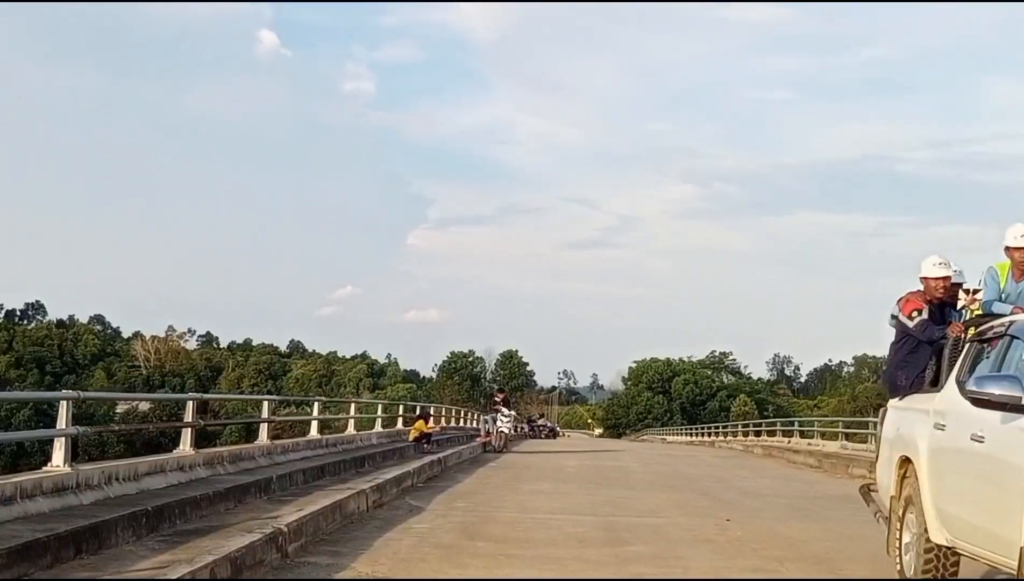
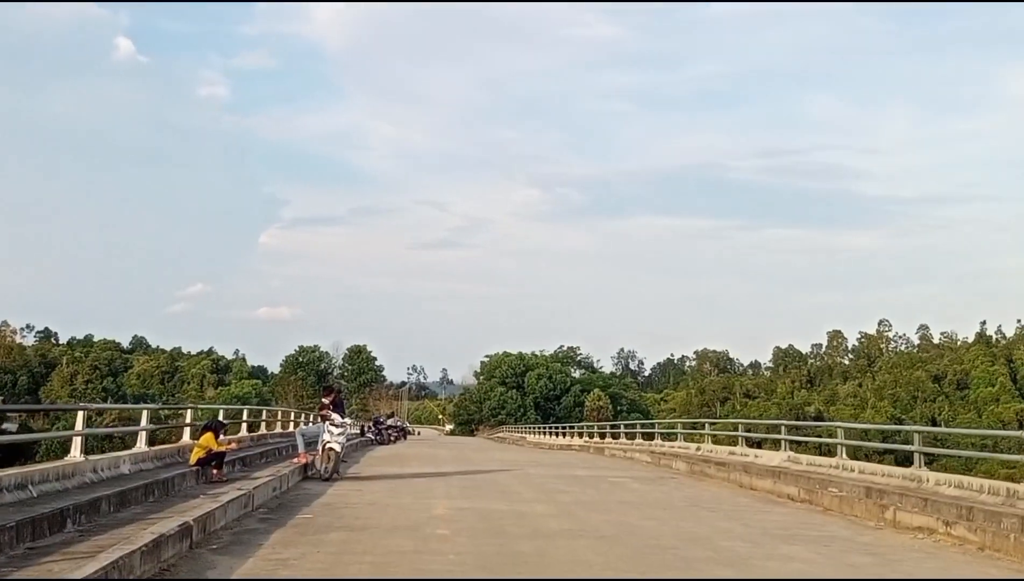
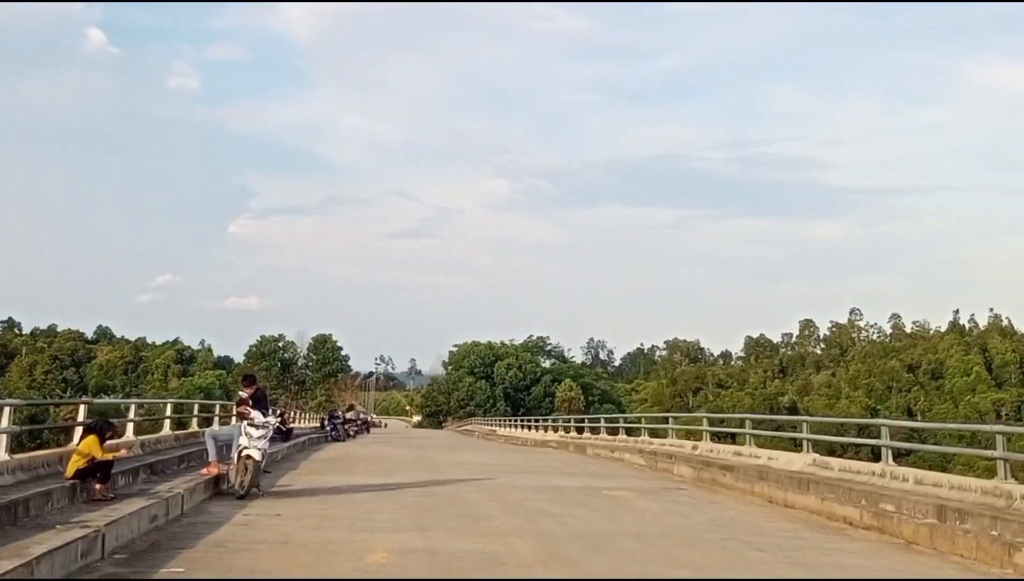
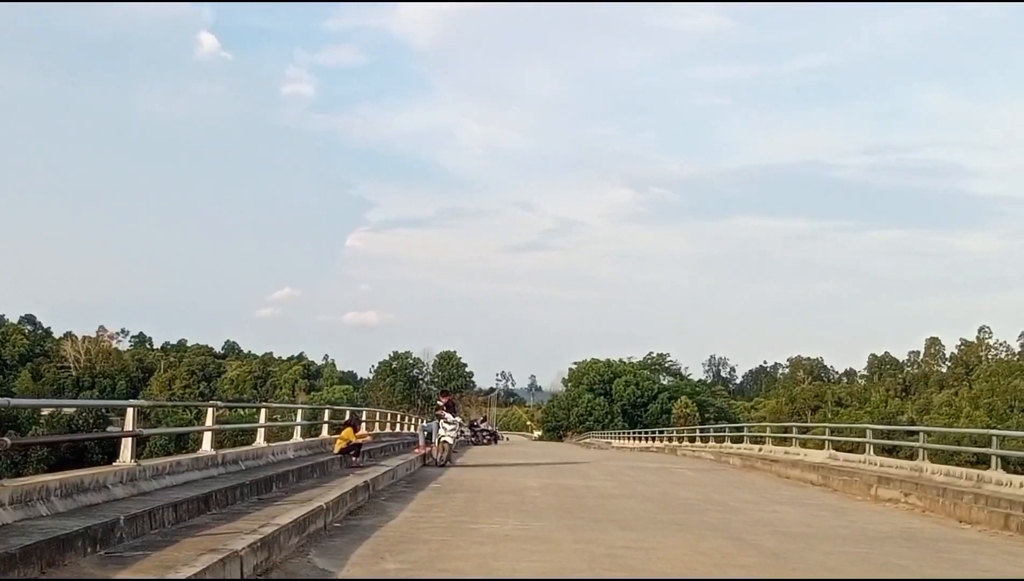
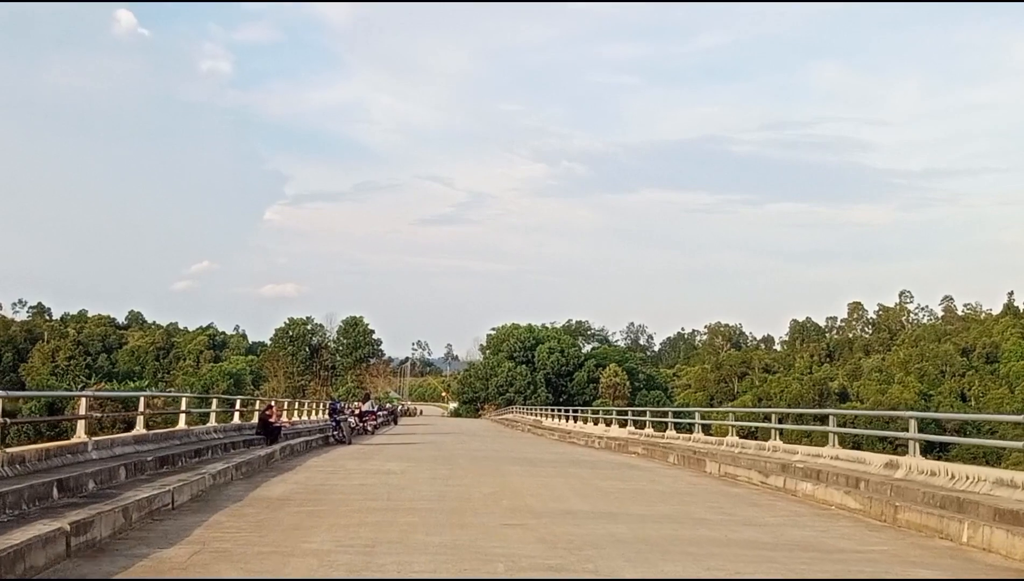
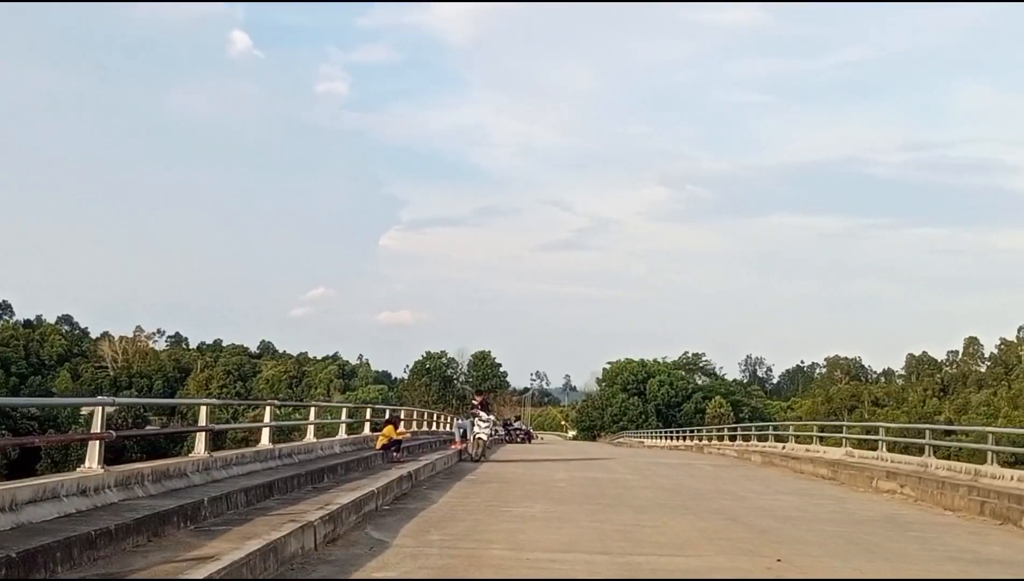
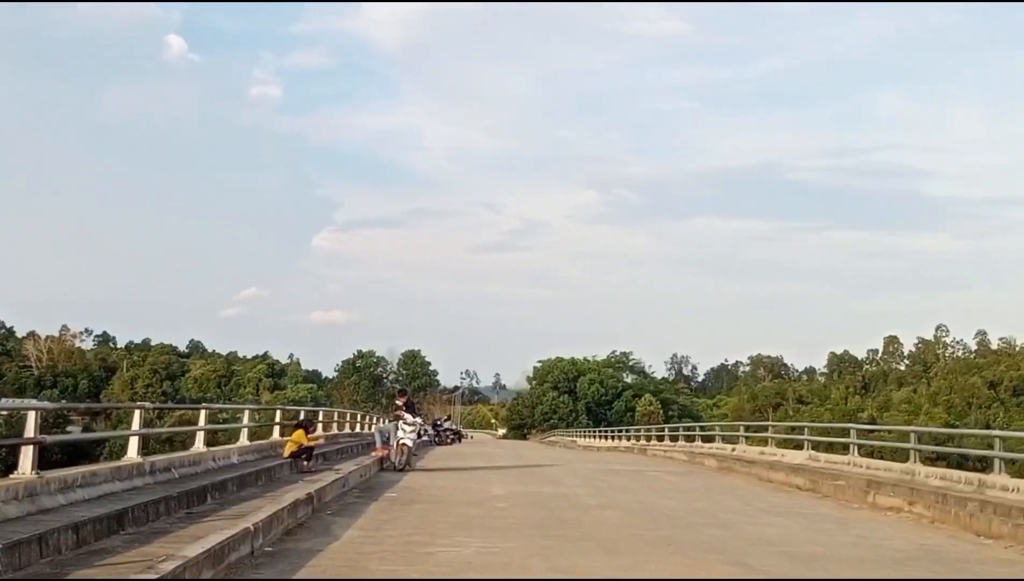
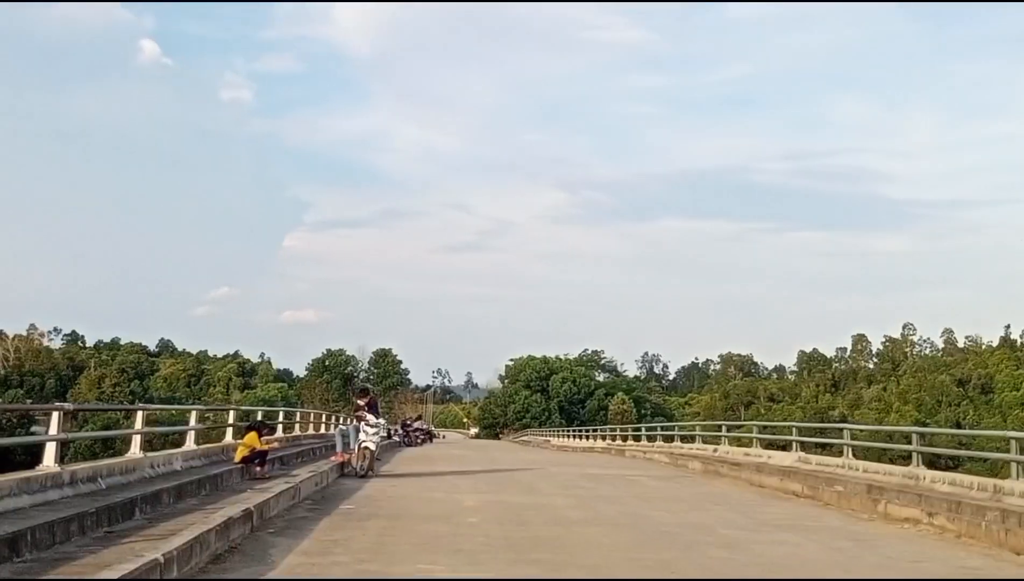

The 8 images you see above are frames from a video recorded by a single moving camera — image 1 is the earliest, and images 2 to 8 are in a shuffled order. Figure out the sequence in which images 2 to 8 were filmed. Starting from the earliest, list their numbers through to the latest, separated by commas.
6, 4, 7, 8, 2, 3, 5
